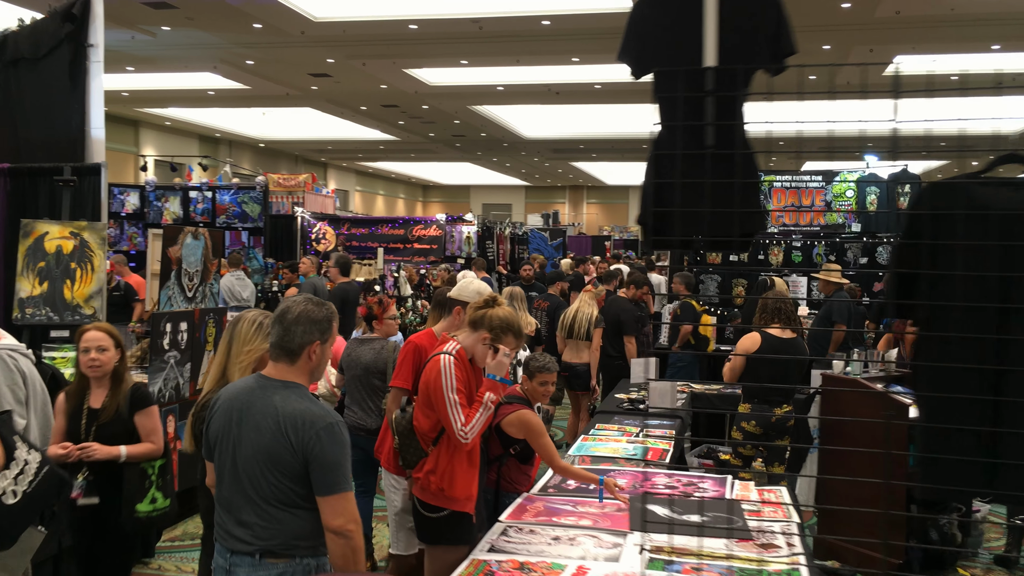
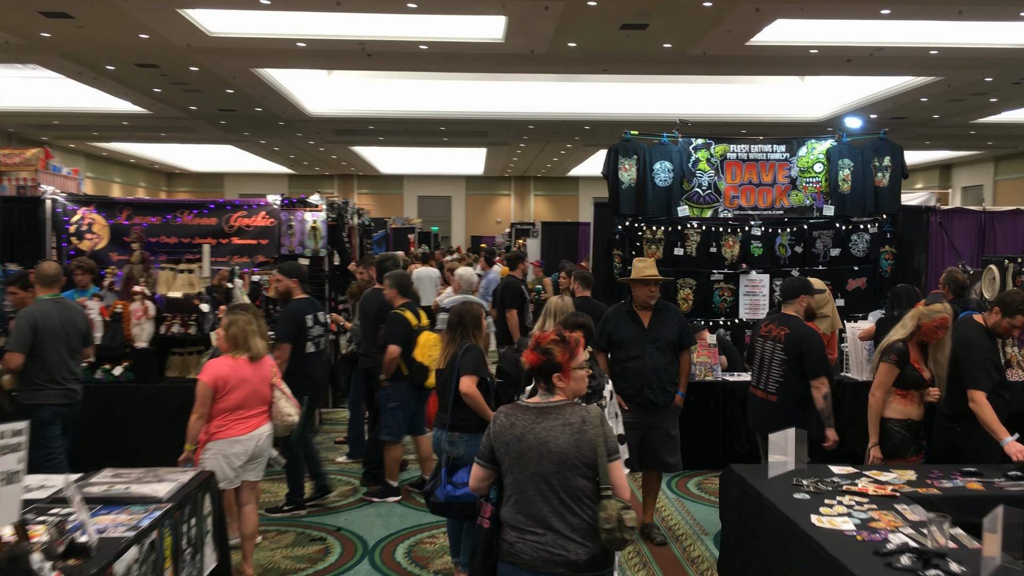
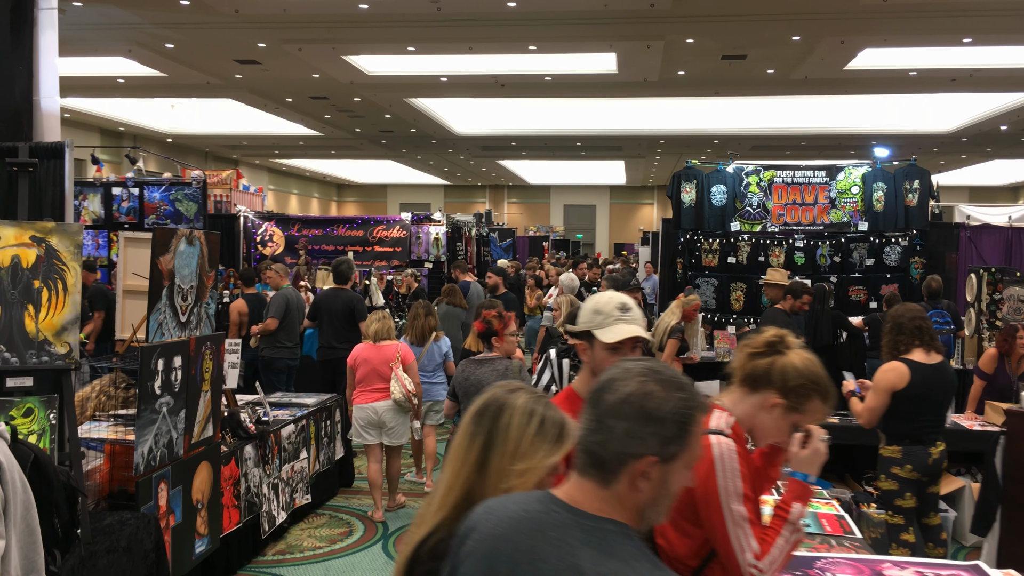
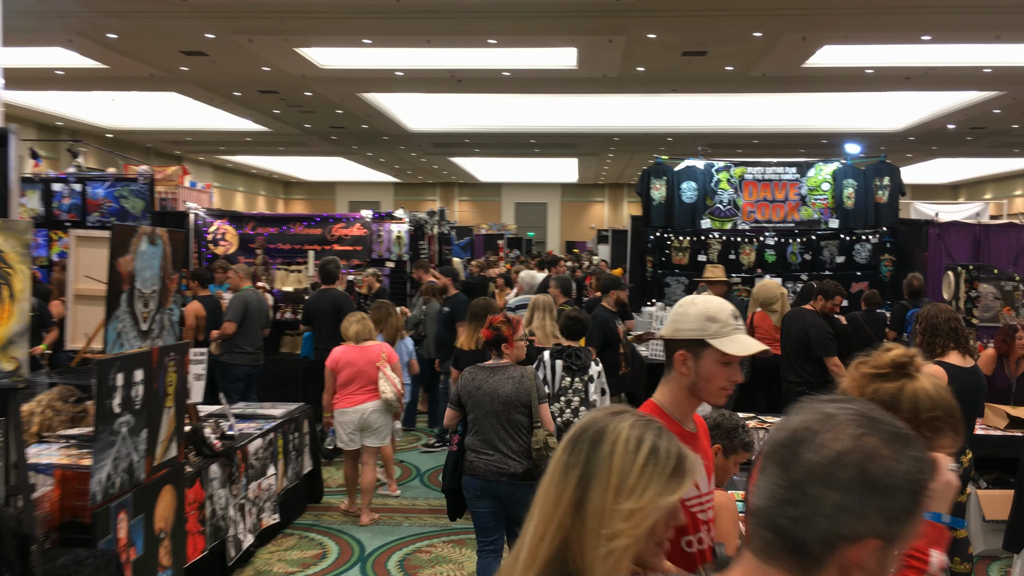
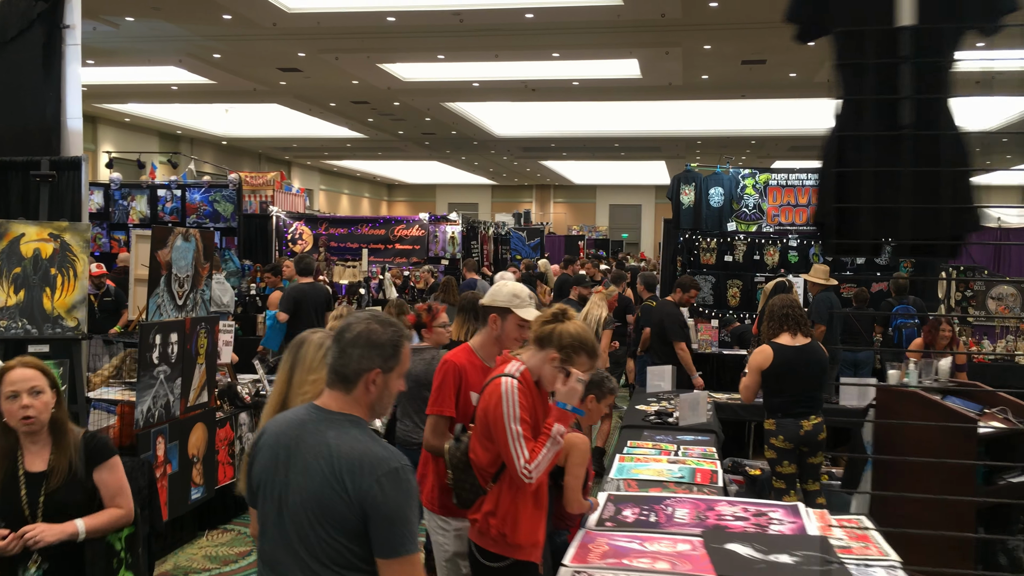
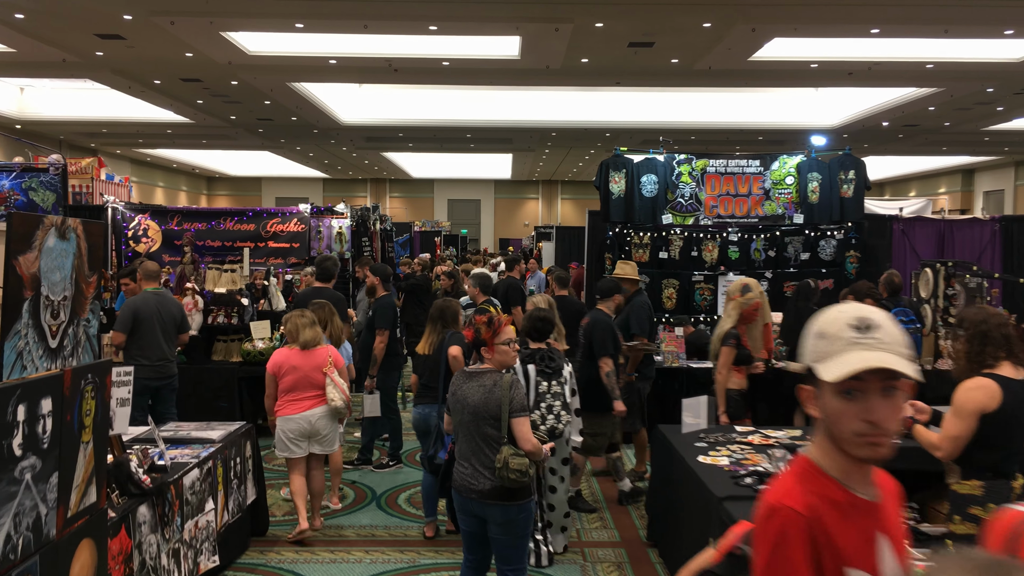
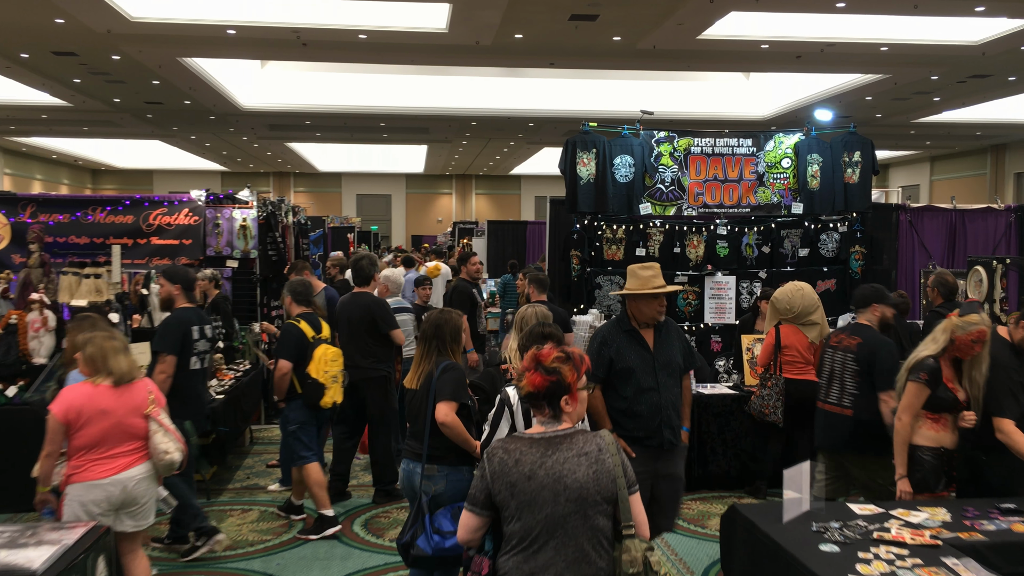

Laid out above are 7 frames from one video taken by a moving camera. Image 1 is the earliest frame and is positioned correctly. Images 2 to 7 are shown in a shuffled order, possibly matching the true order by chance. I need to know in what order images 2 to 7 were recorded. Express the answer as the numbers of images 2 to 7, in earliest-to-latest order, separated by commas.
5, 3, 4, 6, 2, 7
